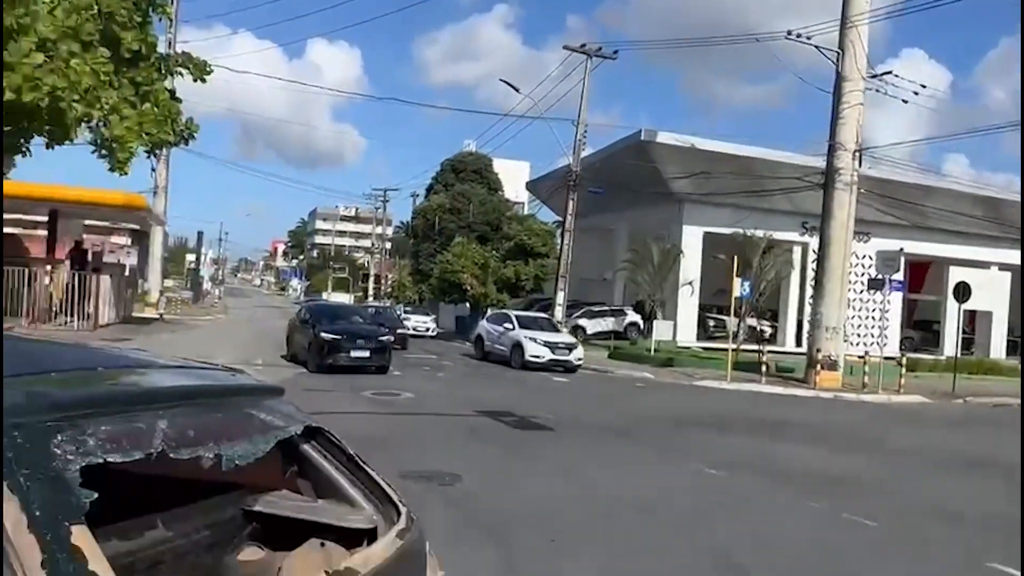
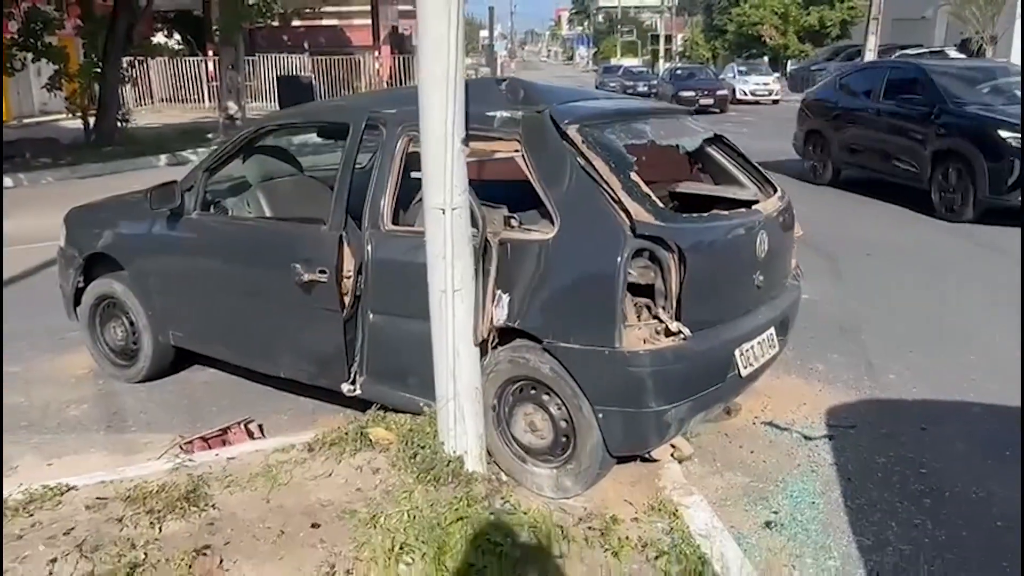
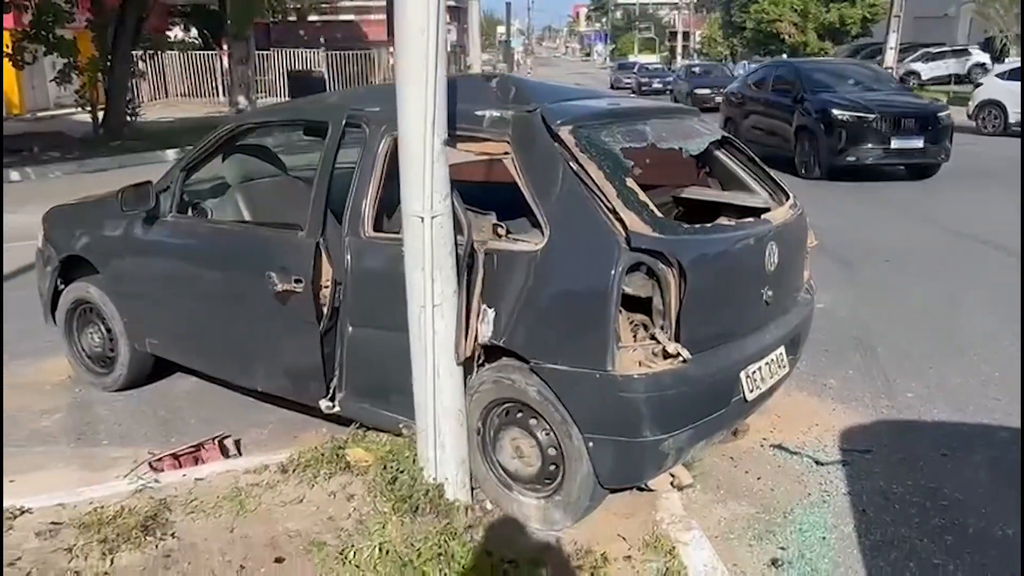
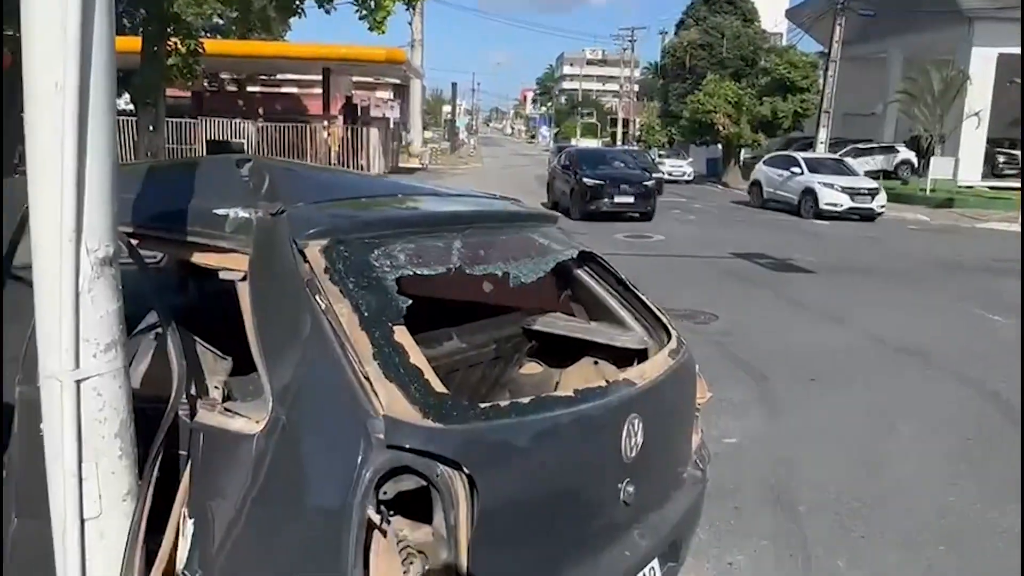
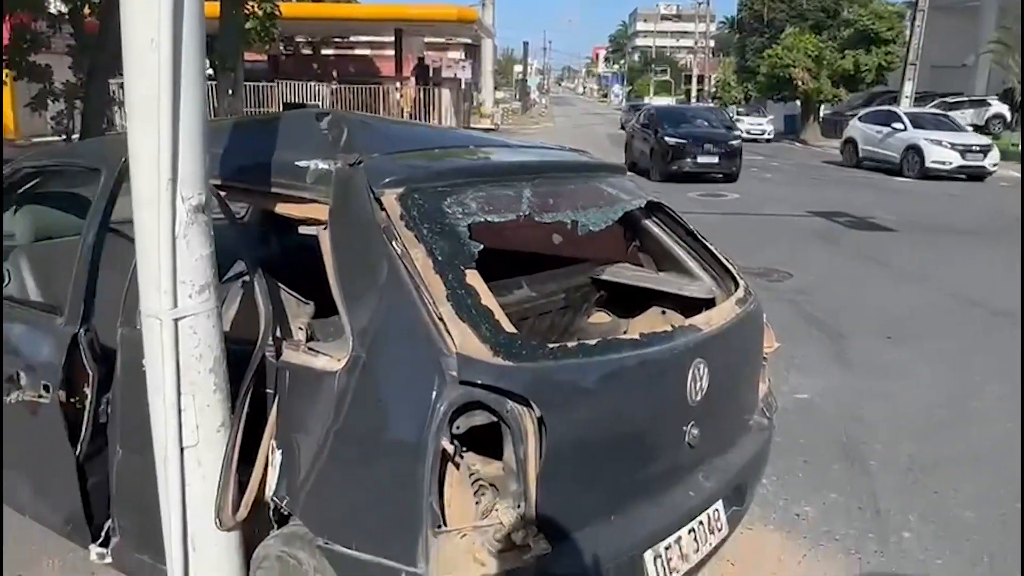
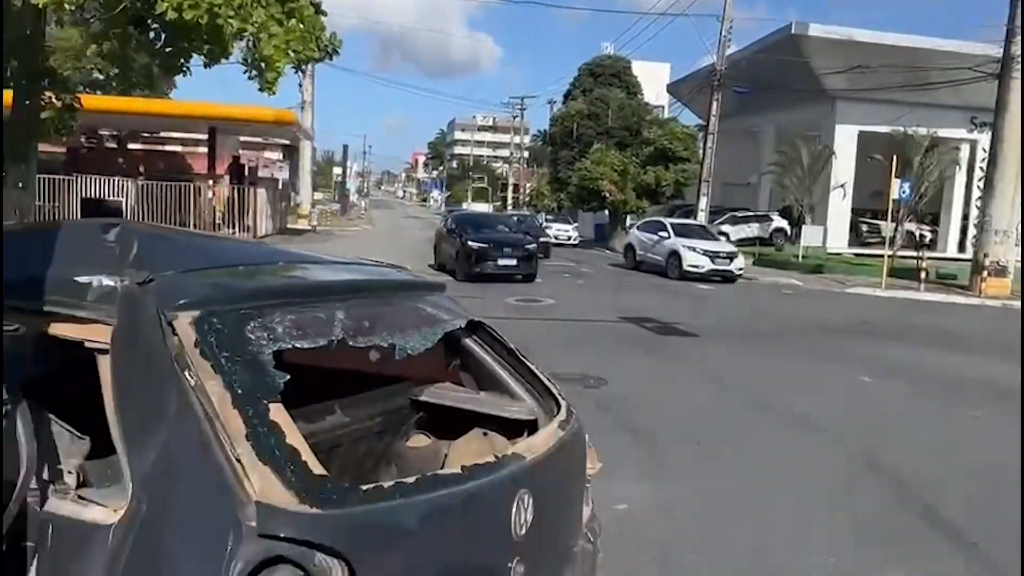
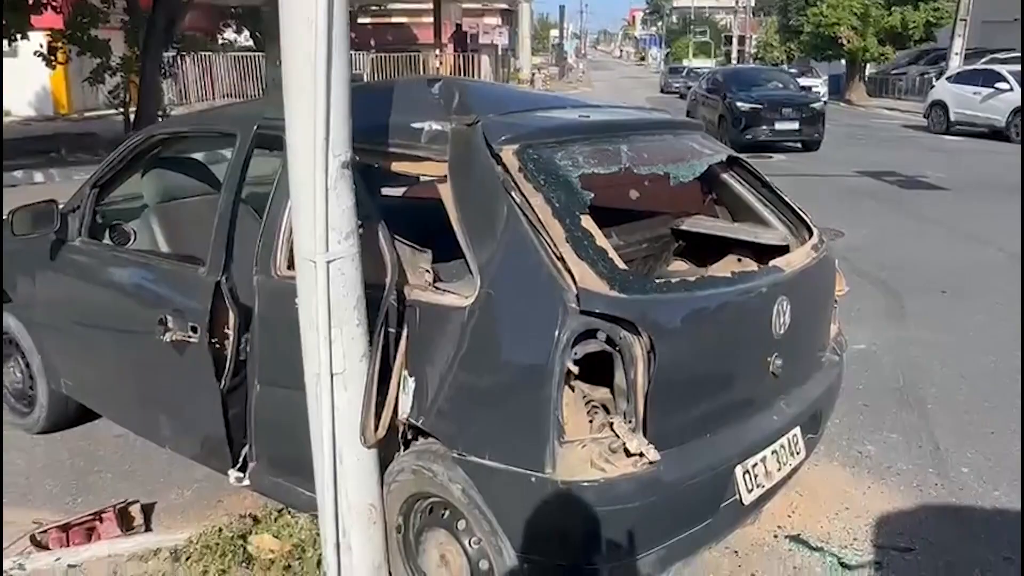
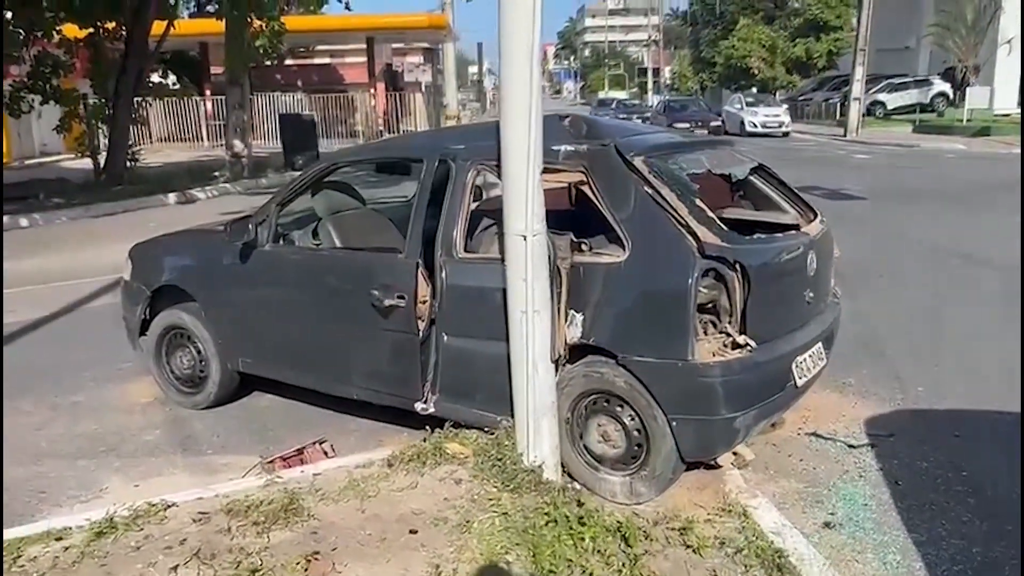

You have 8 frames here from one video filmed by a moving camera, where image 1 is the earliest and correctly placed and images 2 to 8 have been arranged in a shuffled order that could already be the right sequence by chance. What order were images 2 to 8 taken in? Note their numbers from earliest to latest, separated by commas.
6, 4, 5, 7, 3, 2, 8
